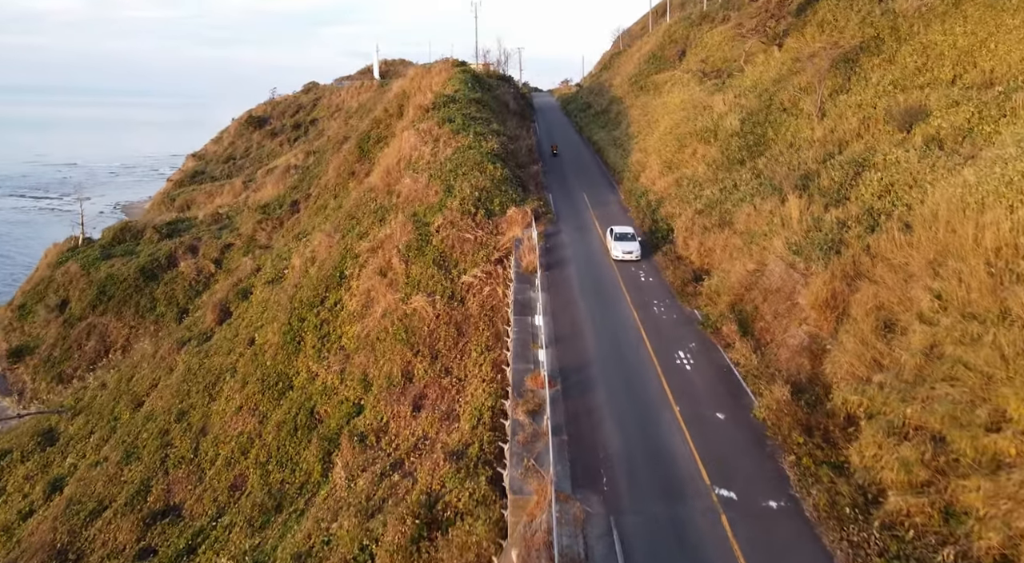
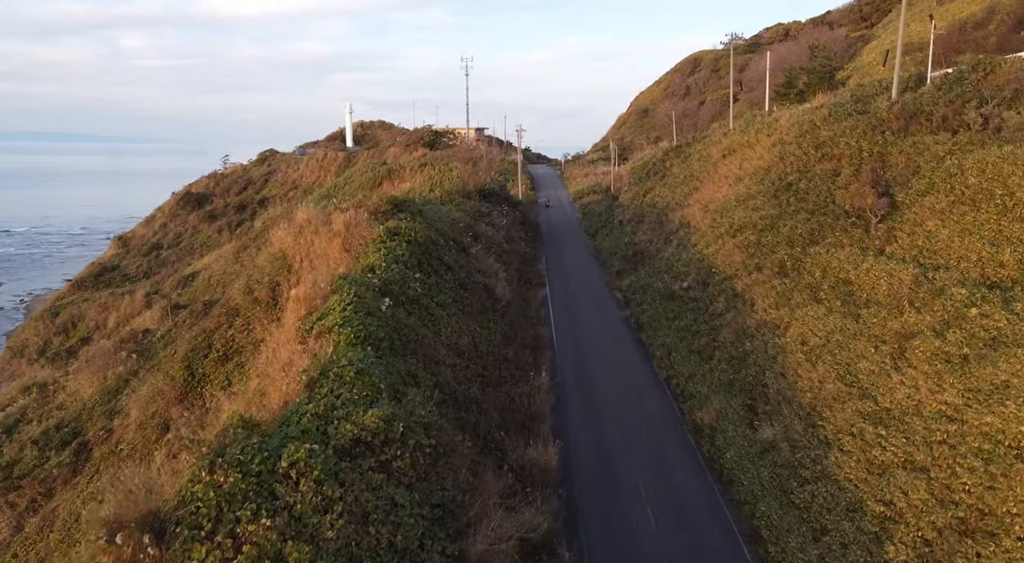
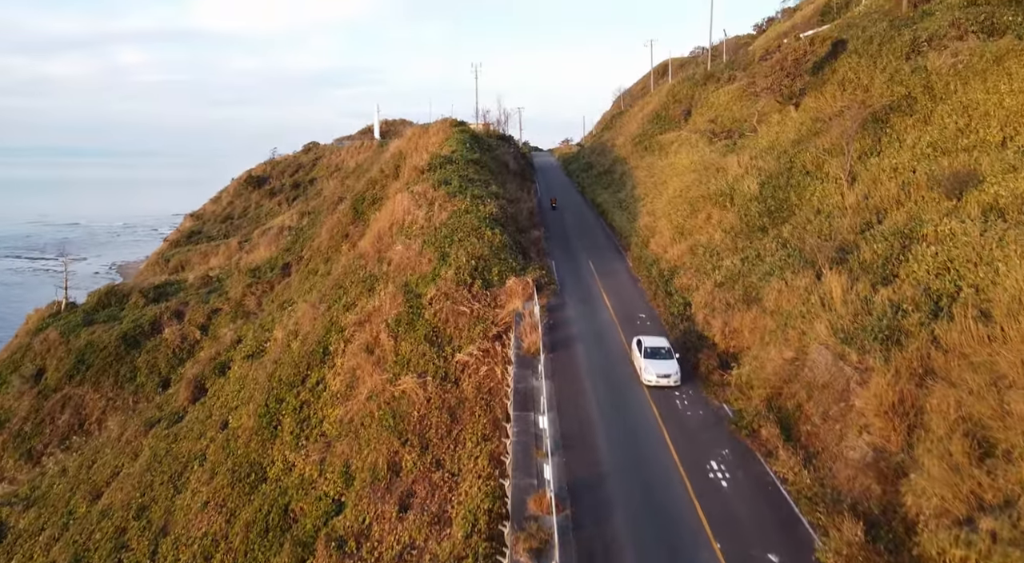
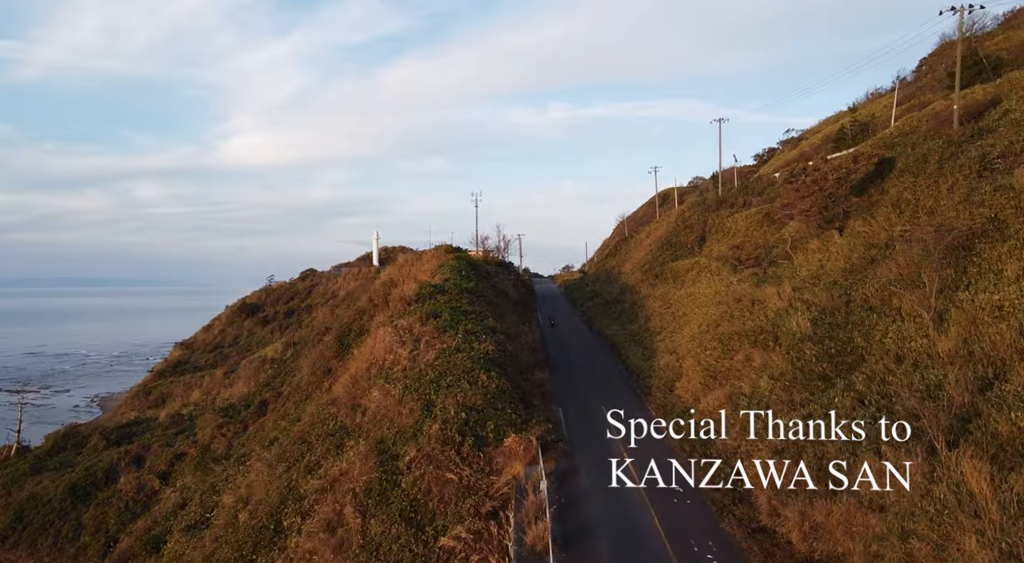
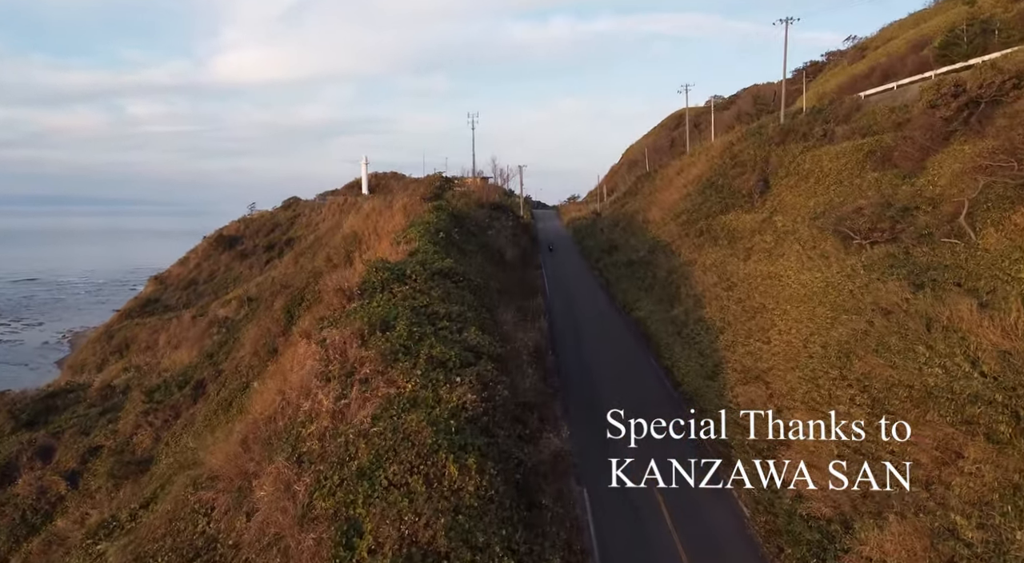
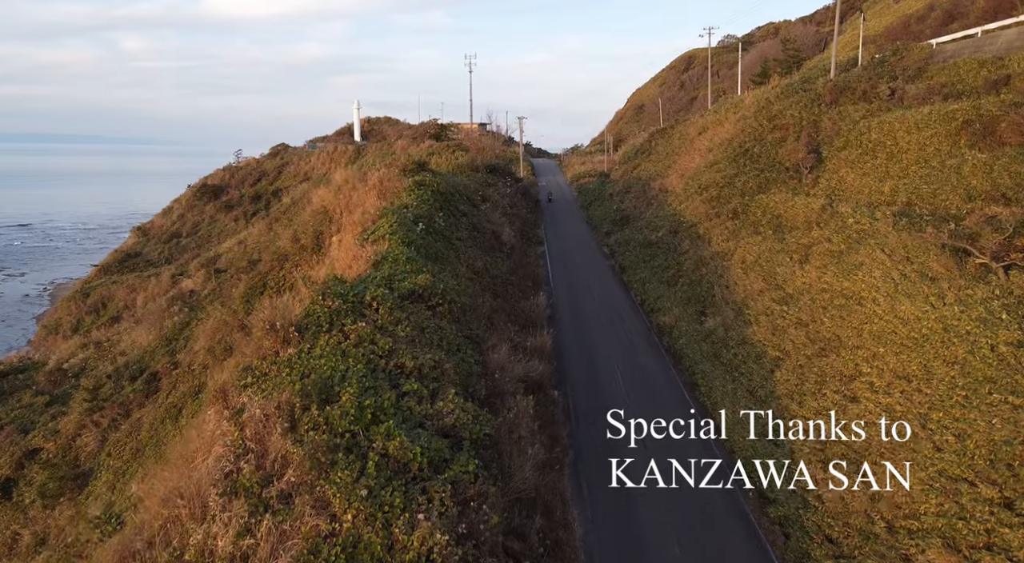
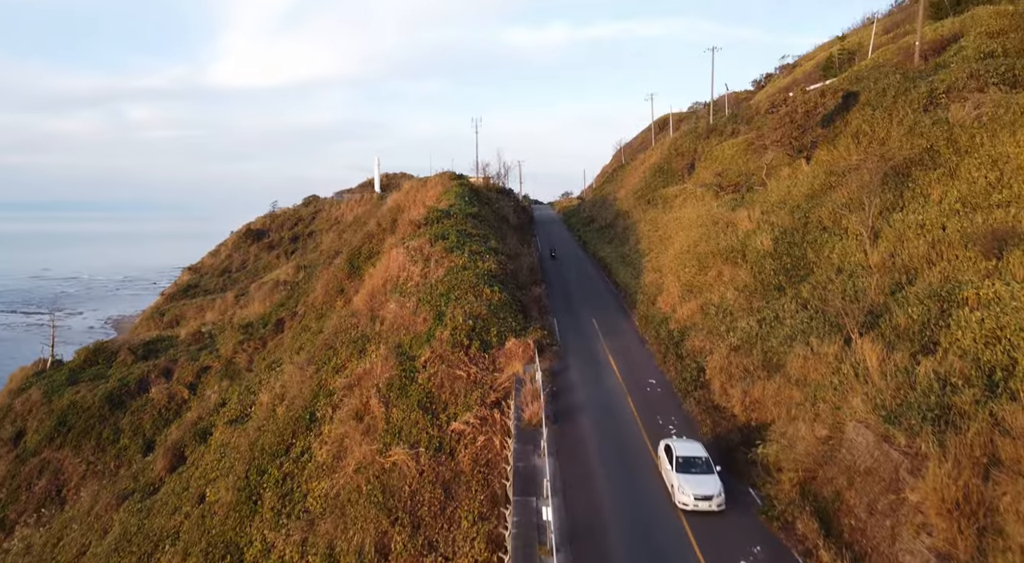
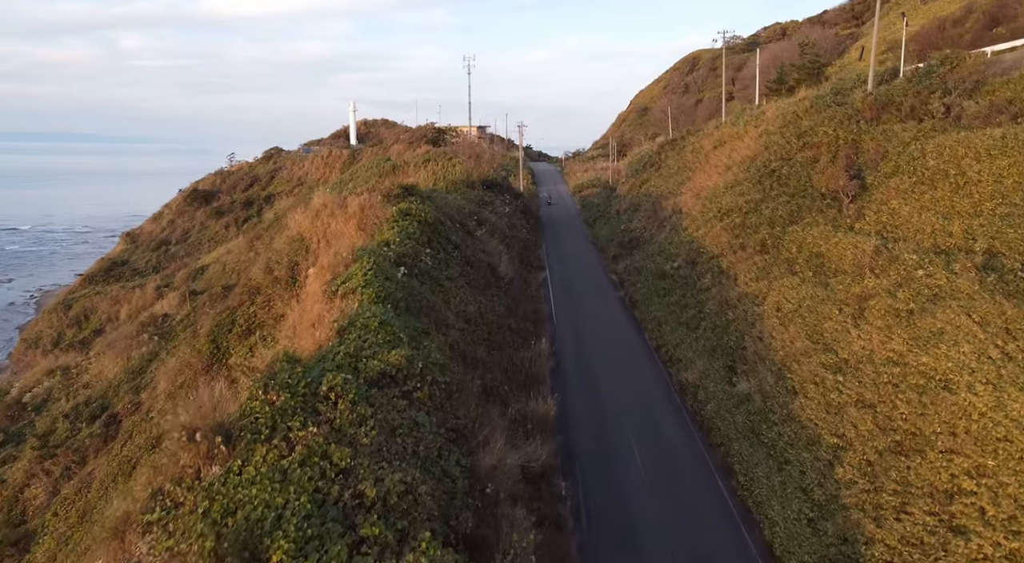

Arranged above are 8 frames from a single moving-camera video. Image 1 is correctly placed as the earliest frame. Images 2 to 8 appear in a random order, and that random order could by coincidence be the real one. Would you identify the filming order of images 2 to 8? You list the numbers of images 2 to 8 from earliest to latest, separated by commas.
3, 7, 4, 5, 6, 8, 2
